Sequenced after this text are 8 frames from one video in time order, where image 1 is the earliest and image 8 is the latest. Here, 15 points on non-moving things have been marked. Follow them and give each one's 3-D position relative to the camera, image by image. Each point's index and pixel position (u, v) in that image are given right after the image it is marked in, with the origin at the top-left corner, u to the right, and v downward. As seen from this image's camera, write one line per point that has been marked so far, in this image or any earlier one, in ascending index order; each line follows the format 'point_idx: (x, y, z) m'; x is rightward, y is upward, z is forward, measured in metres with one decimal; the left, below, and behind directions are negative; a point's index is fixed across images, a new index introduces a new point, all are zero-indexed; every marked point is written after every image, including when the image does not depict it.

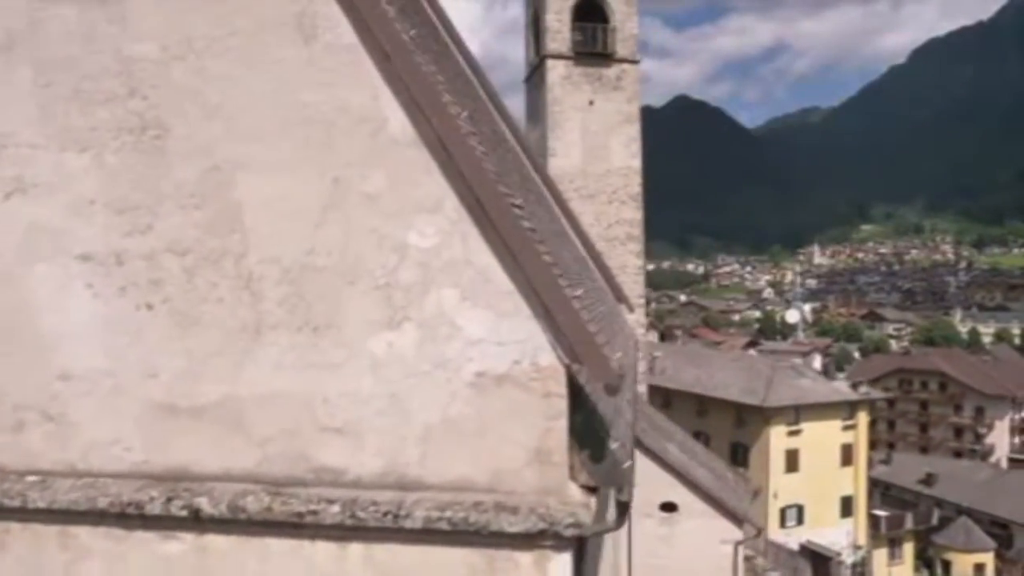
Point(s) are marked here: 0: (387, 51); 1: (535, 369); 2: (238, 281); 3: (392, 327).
0: (-0.8, +1.5, +5.1) m
1: (+0.1, -0.5, +4.9) m
2: (-1.8, 0.0, +5.2) m
3: (-0.8, -0.3, +5.0) m
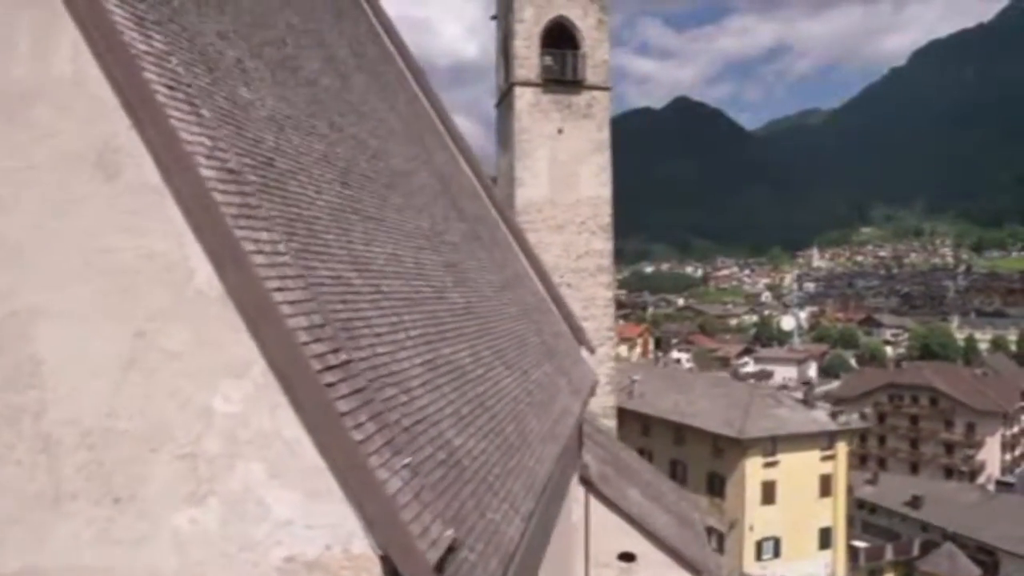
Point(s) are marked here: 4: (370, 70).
0: (-1.9, +0.5, +4.5) m
1: (-0.9, -1.5, +4.4) m
2: (-2.9, -0.9, +4.7) m
3: (-1.8, -1.2, +4.5) m
4: (-2.6, +4.0, +14.7) m
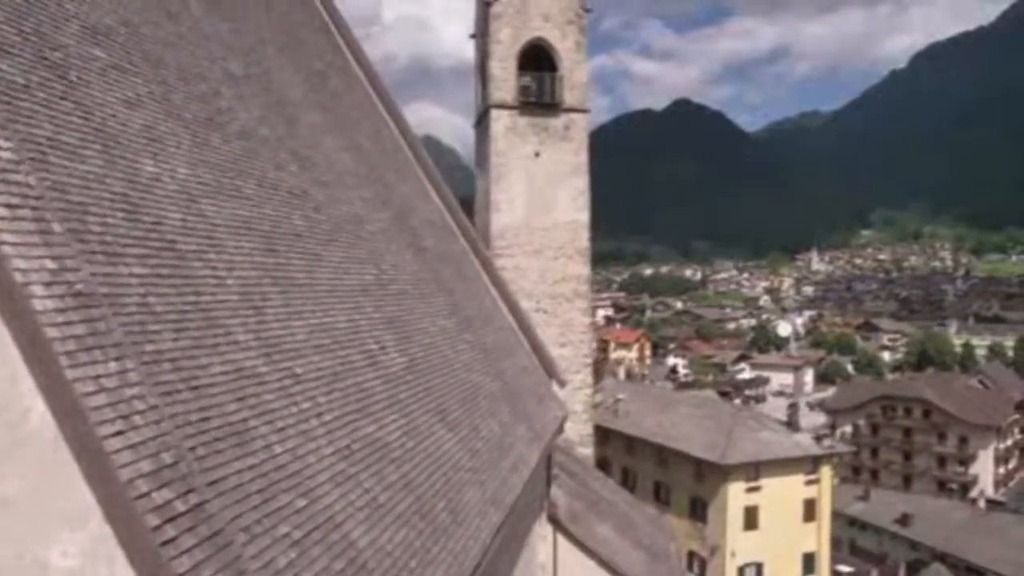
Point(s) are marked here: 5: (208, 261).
0: (-2.6, -0.2, +4.2) m
1: (-1.7, -2.3, +4.0) m
2: (-3.6, -1.7, +4.3) m
3: (-2.6, -2.0, +4.2) m
4: (-3.4, +3.3, +14.4) m
5: (-2.8, +0.2, +7.0) m
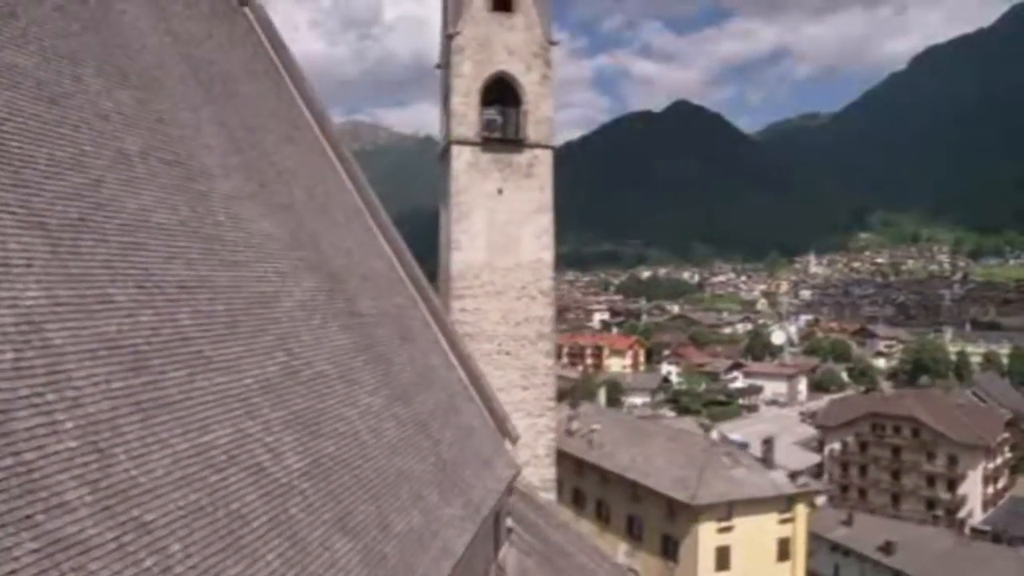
0: (-3.8, -1.4, +3.6) m
1: (-2.8, -3.5, +3.4) m
2: (-4.8, -2.9, +3.7) m
3: (-3.7, -3.2, +3.6) m
4: (-4.5, +2.1, +13.8) m
5: (-3.9, -1.0, +6.4) m
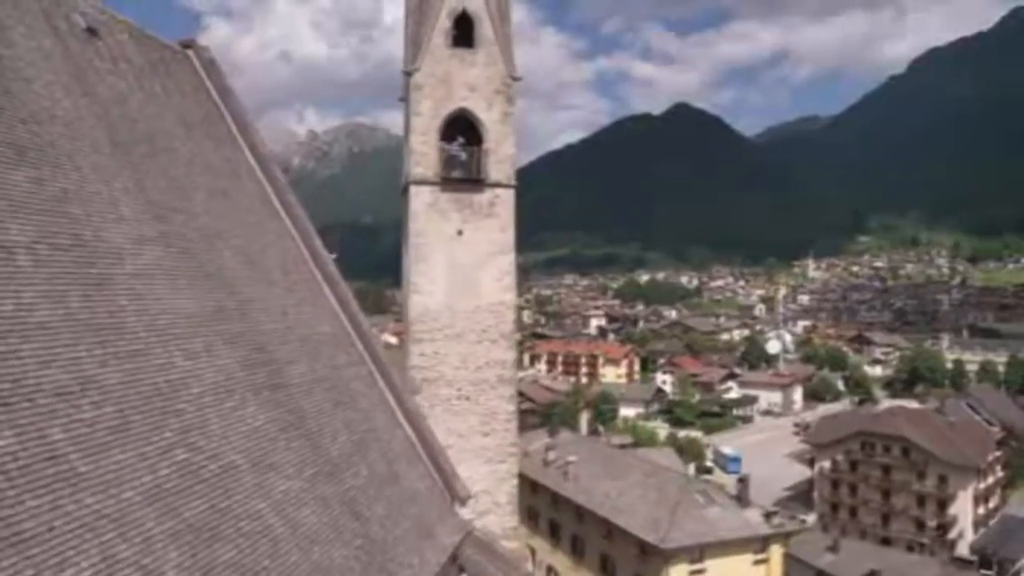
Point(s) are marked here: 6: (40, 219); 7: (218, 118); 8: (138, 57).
0: (-4.9, -2.6, +3.0) m
1: (-4.0, -4.7, +2.8) m
2: (-5.9, -4.1, +3.1) m
3: (-4.9, -4.4, +3.0) m
4: (-5.6, +0.9, +13.2) m
5: (-5.0, -2.2, +5.8) m
6: (-6.2, +0.9, +10.2) m
7: (-6.7, +3.9, +17.8) m
8: (-7.5, +4.7, +15.6) m
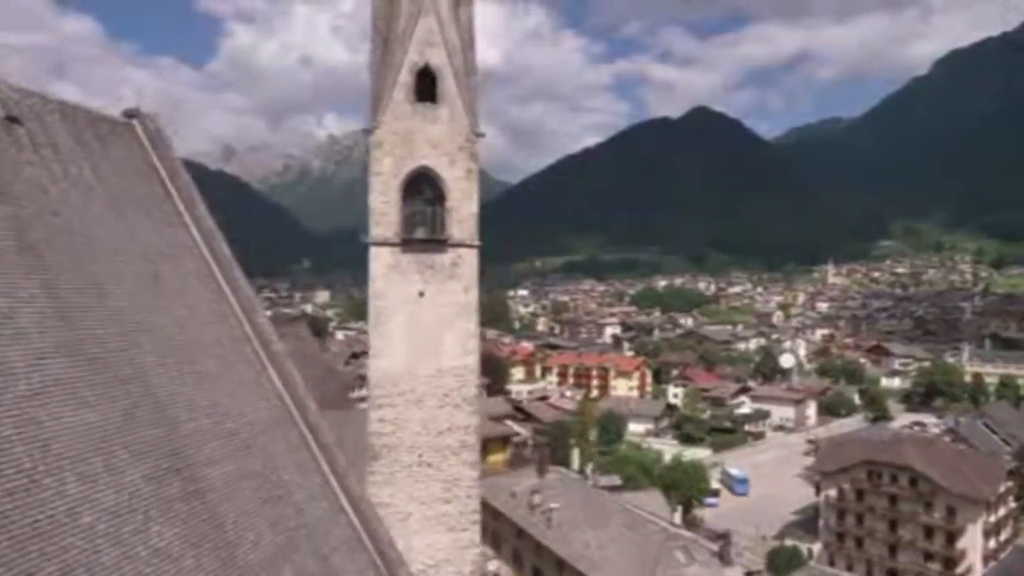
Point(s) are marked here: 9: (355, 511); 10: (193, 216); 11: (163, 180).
0: (-6.4, -4.3, +2.5) m
1: (-5.5, -6.4, +2.3) m
2: (-7.4, -5.8, +2.7) m
3: (-6.4, -6.1, +2.5) m
4: (-6.9, -0.9, +12.7) m
5: (-6.5, -3.9, +5.3) m
6: (-7.5, -0.8, +9.7) m
7: (-7.9, +2.2, +17.4) m
8: (-8.7, +3.0, +15.2) m
9: (-3.4, -4.8, +16.6) m
10: (-7.3, +1.6, +17.6) m
11: (-7.9, +2.5, +17.6) m
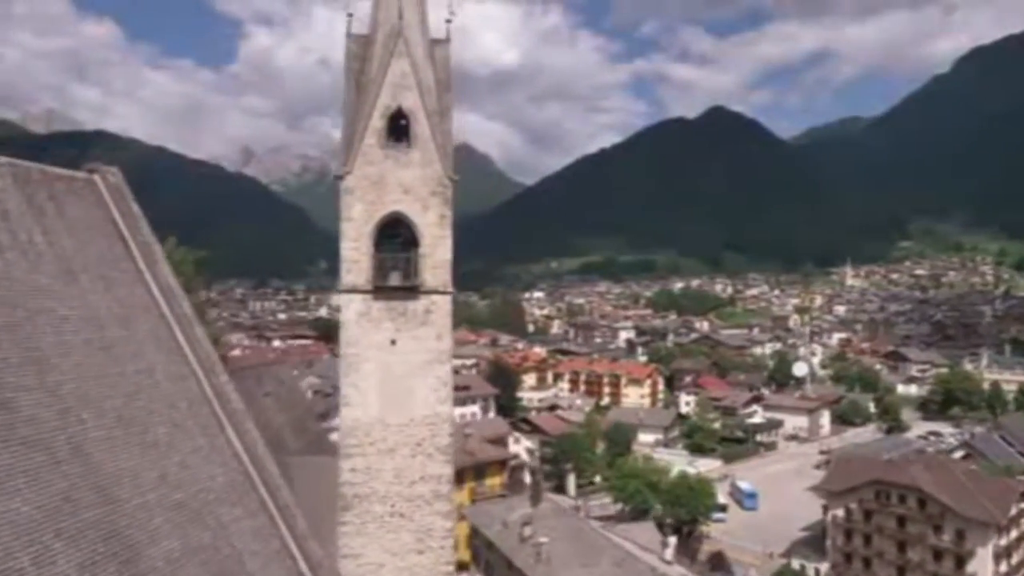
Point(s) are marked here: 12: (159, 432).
0: (-7.5, -5.6, +2.3) m
1: (-6.6, -7.7, +2.0) m
2: (-8.5, -7.1, +2.5) m
3: (-7.5, -7.4, +2.3) m
4: (-7.8, -2.2, +12.5) m
5: (-7.5, -5.2, +5.1) m
6: (-8.5, -2.1, +9.5) m
7: (-8.7, +0.9, +17.2) m
8: (-9.5, +1.6, +15.0) m
9: (-4.2, -6.1, +16.3) m
10: (-8.1, +0.3, +17.4) m
11: (-8.7, +1.2, +17.4) m
12: (-6.9, -2.7, +15.1) m
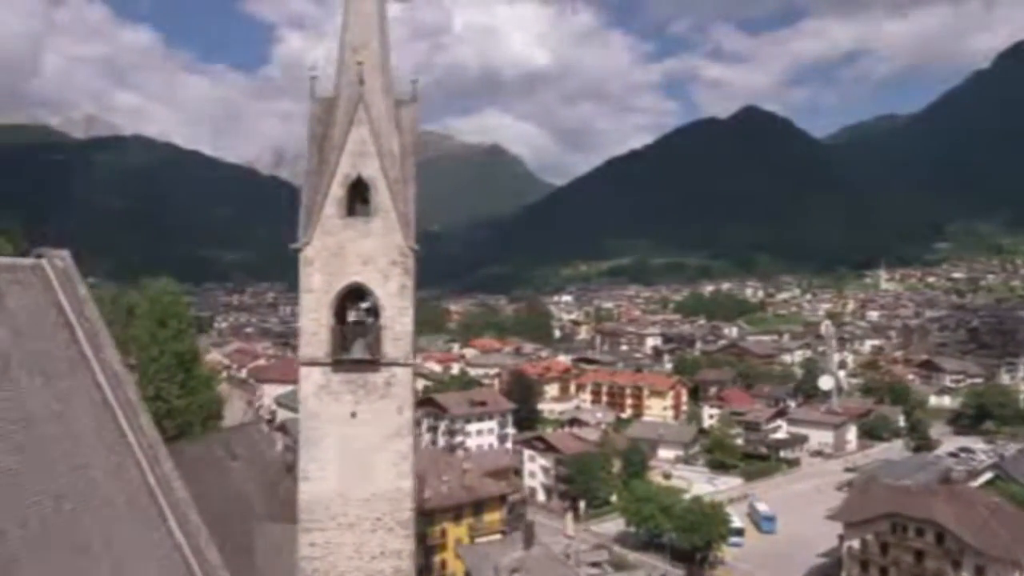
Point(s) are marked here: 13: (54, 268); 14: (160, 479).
0: (-9.3, -7.6, +2.2) m
1: (-8.4, -9.6, +1.9) m
2: (-10.3, -9.1, +2.4) m
3: (-9.3, -9.4, +2.2) m
4: (-9.1, -4.1, +12.4) m
5: (-9.2, -7.1, +5.0) m
6: (-10.0, -4.1, +9.4) m
7: (-9.8, -1.1, +17.1) m
8: (-10.8, -0.3, +15.0) m
9: (-5.4, -8.0, +16.1) m
10: (-9.3, -1.6, +17.3) m
11: (-9.9, -0.8, +17.3) m
12: (-8.1, -4.7, +15.0) m
13: (-10.4, +0.4, +17.5) m
14: (-7.7, -4.2, +16.9) m
